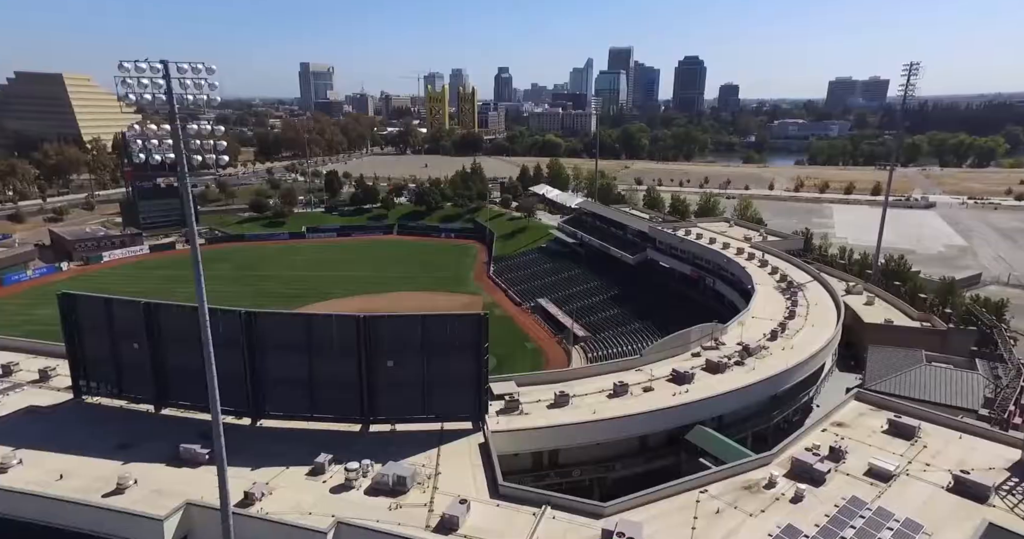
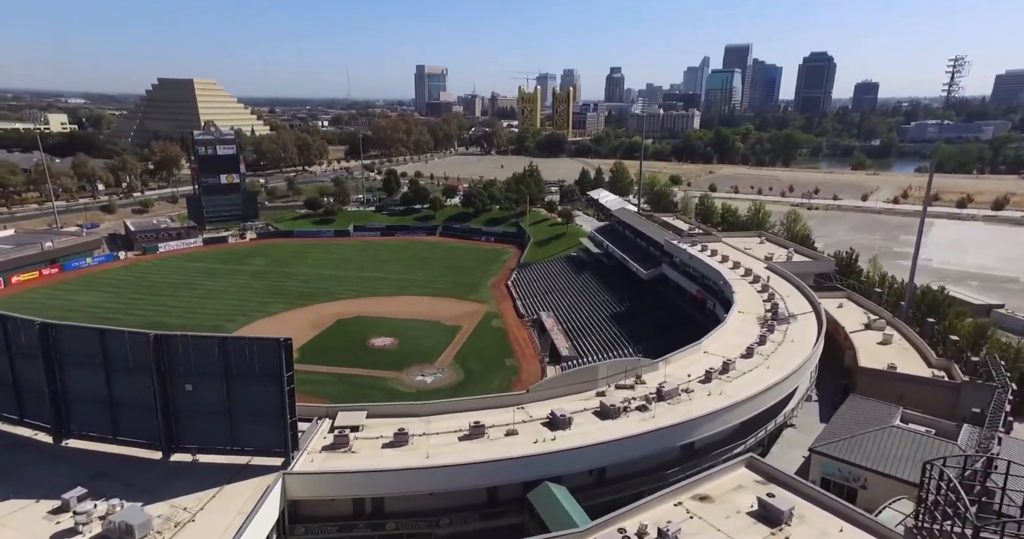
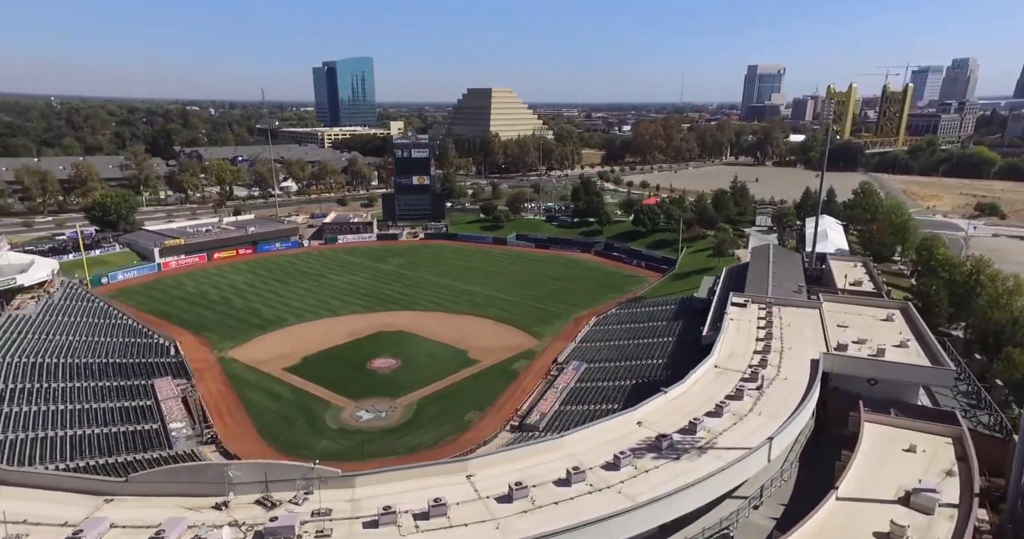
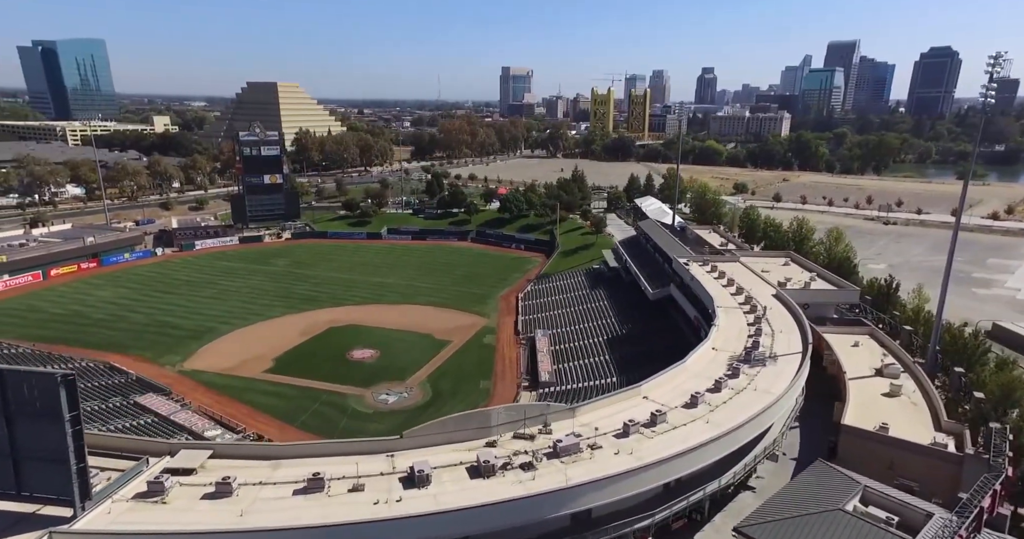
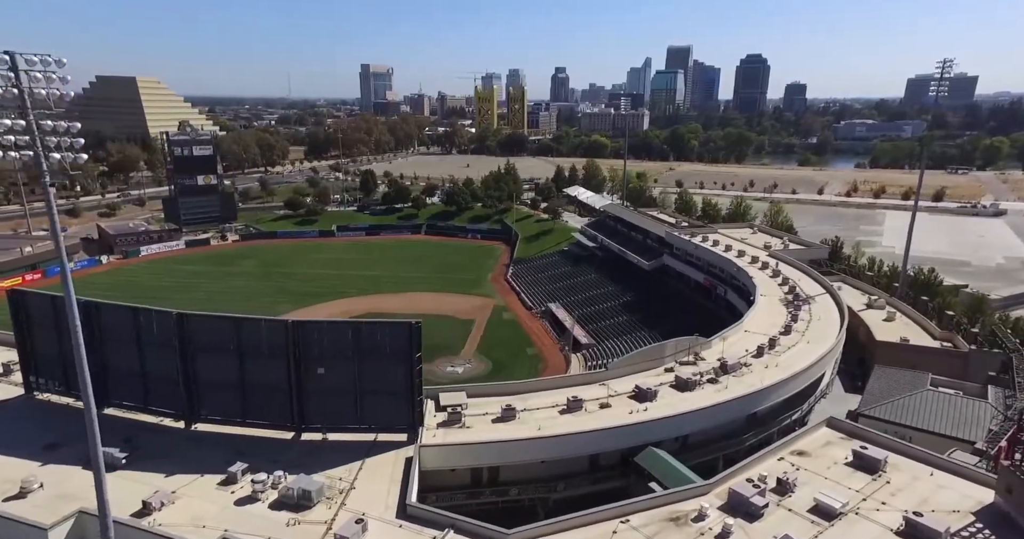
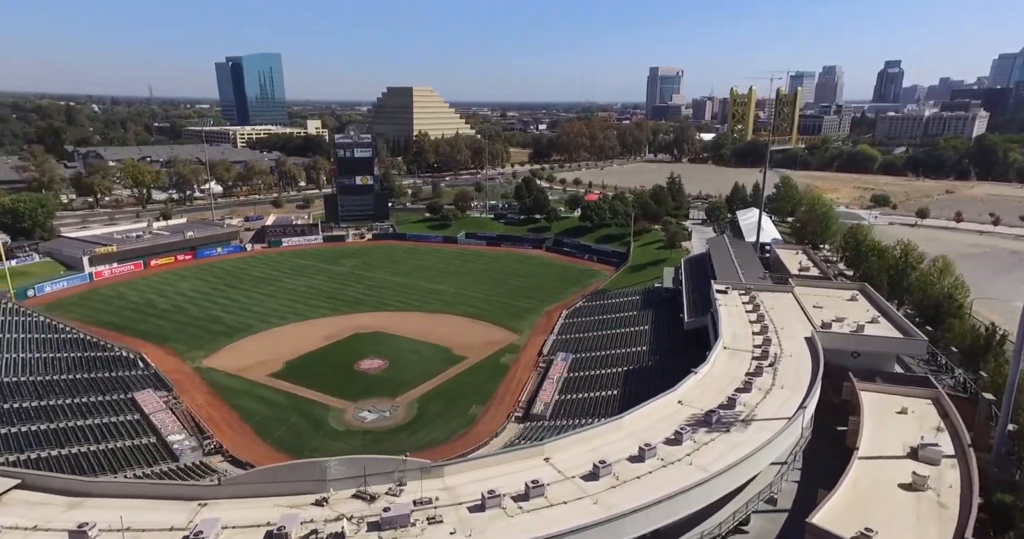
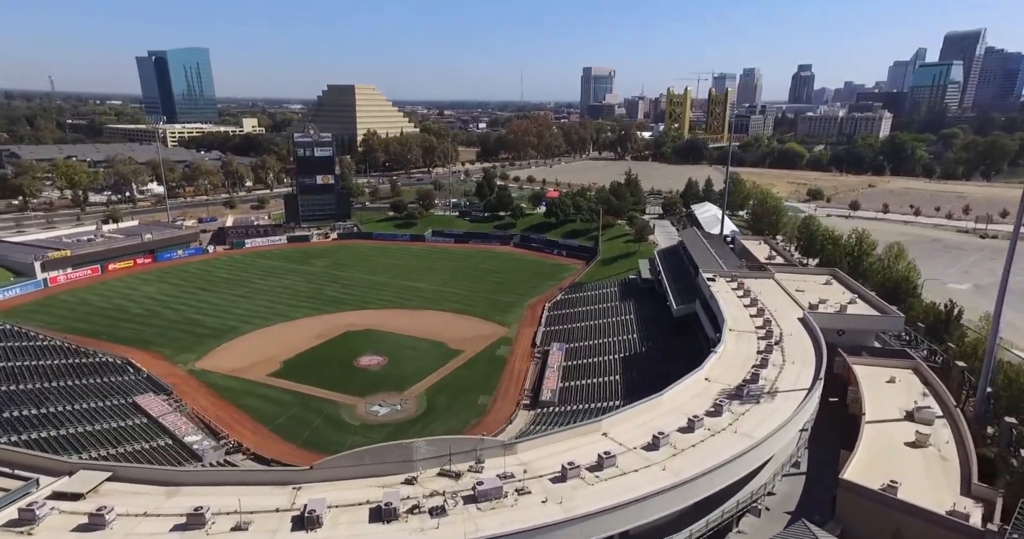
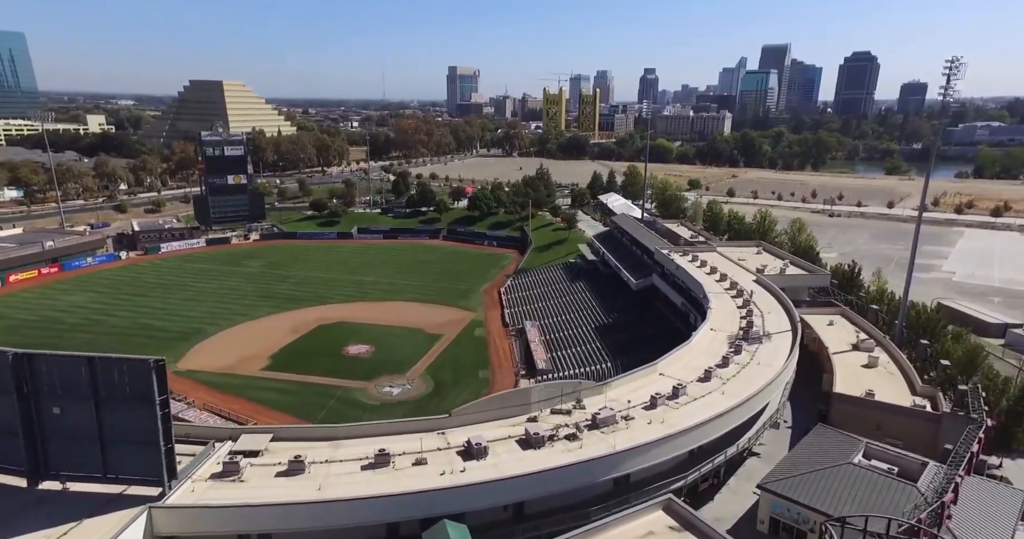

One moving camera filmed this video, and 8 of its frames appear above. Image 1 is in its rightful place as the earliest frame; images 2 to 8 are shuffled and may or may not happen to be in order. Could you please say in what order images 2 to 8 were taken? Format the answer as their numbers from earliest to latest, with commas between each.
5, 2, 8, 4, 7, 6, 3
